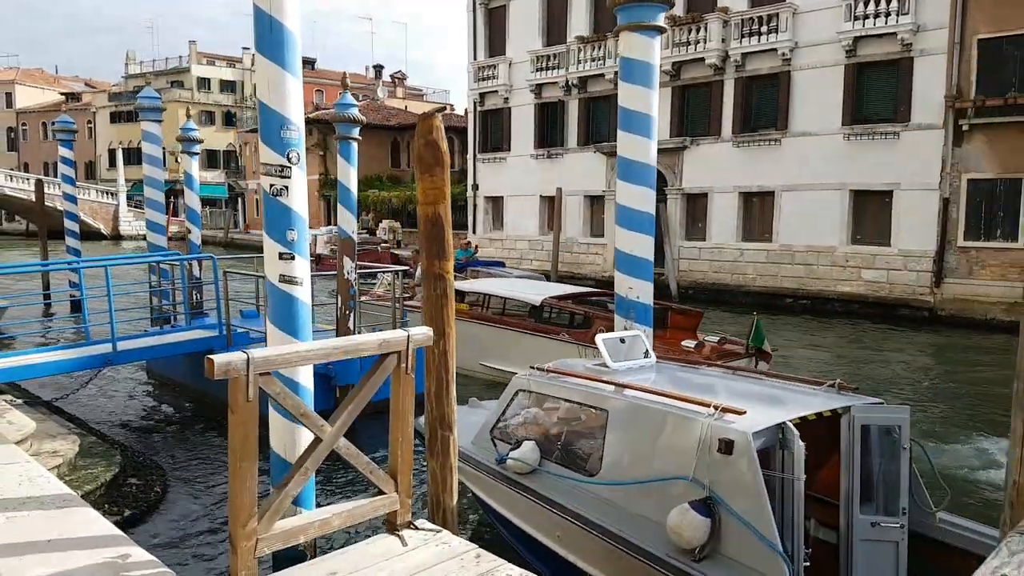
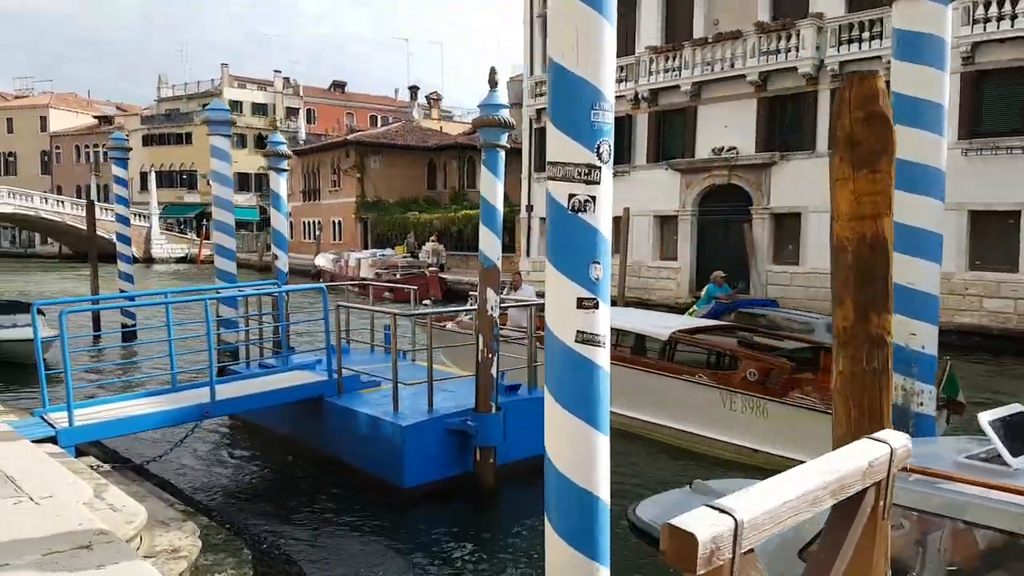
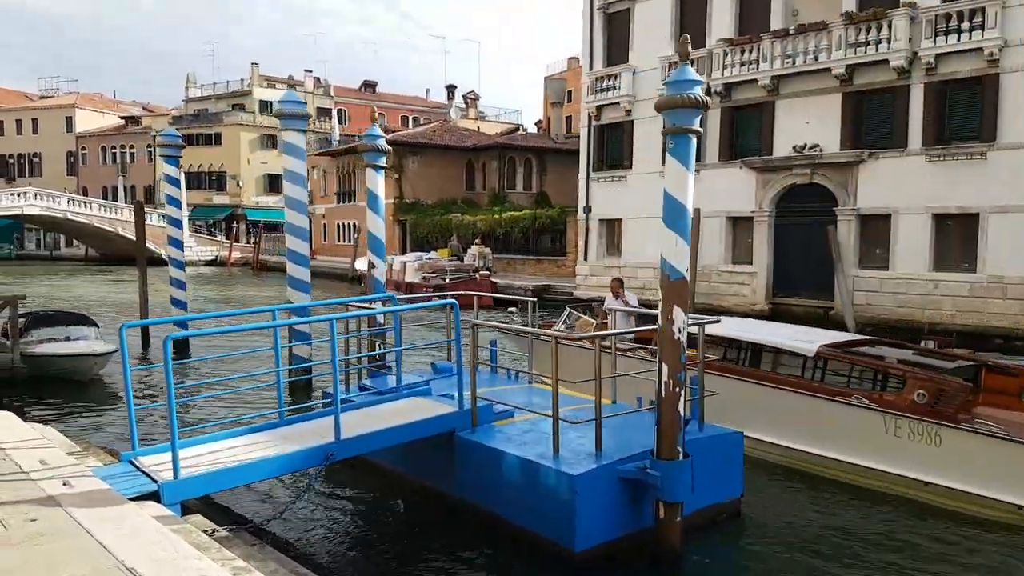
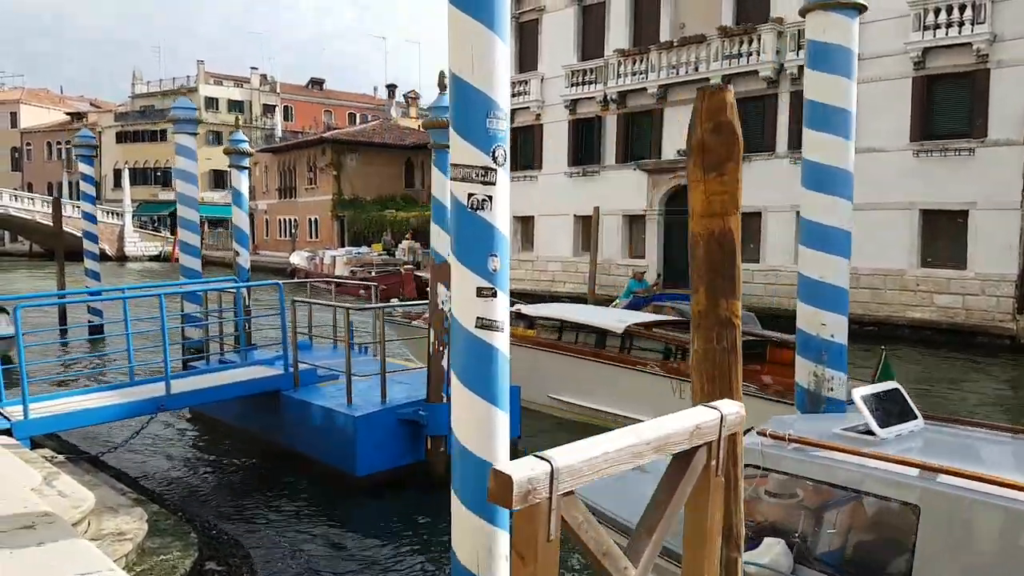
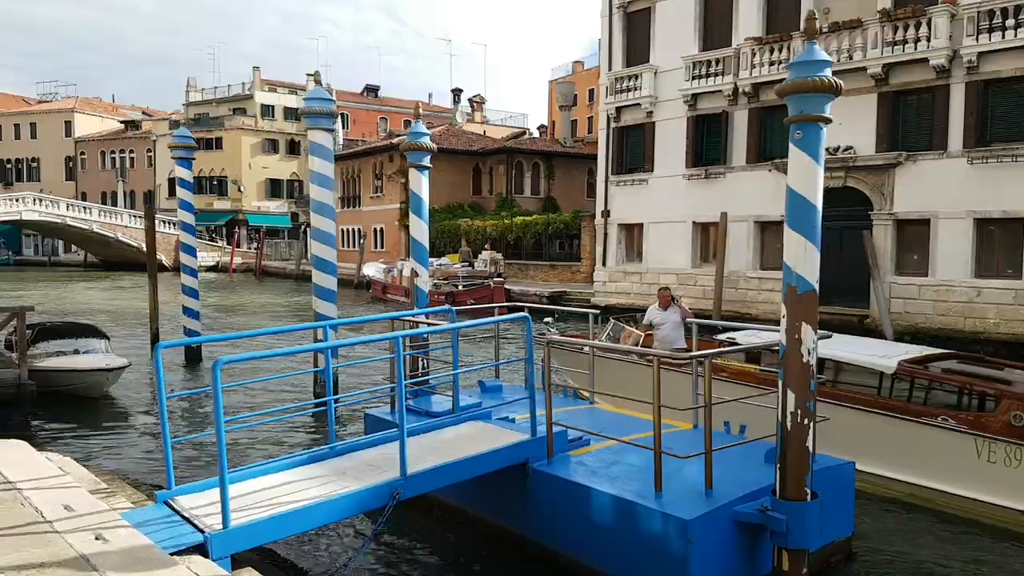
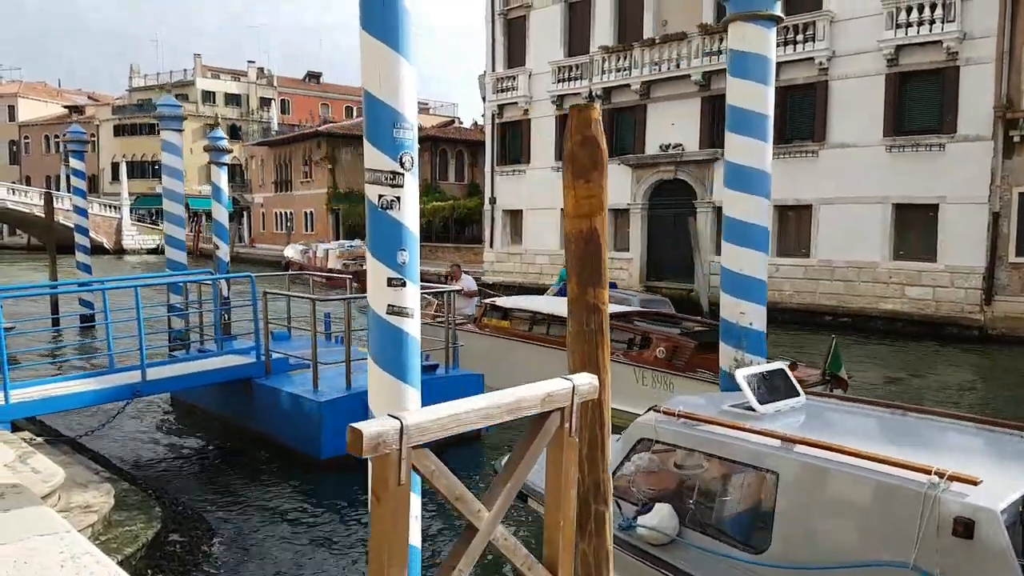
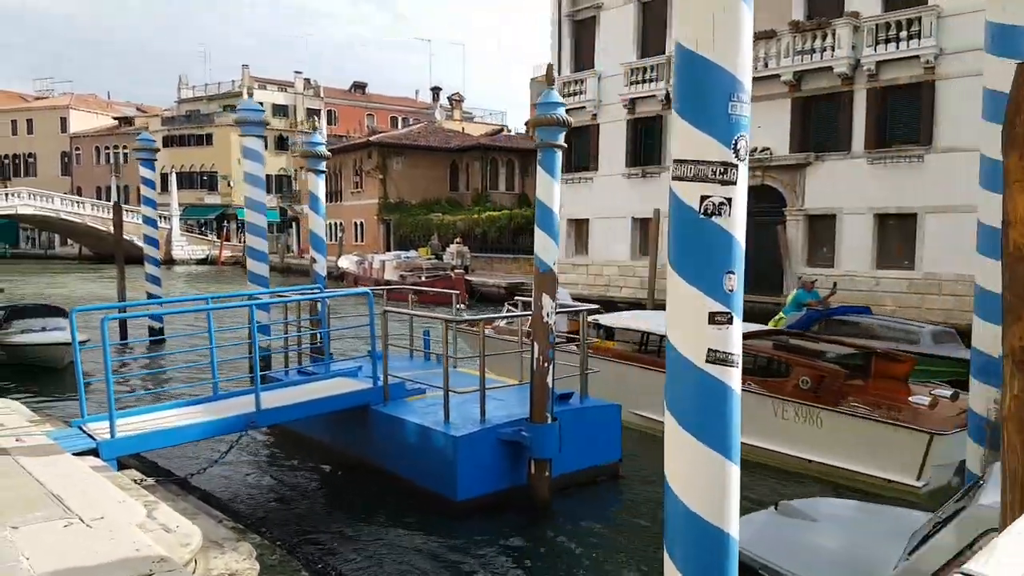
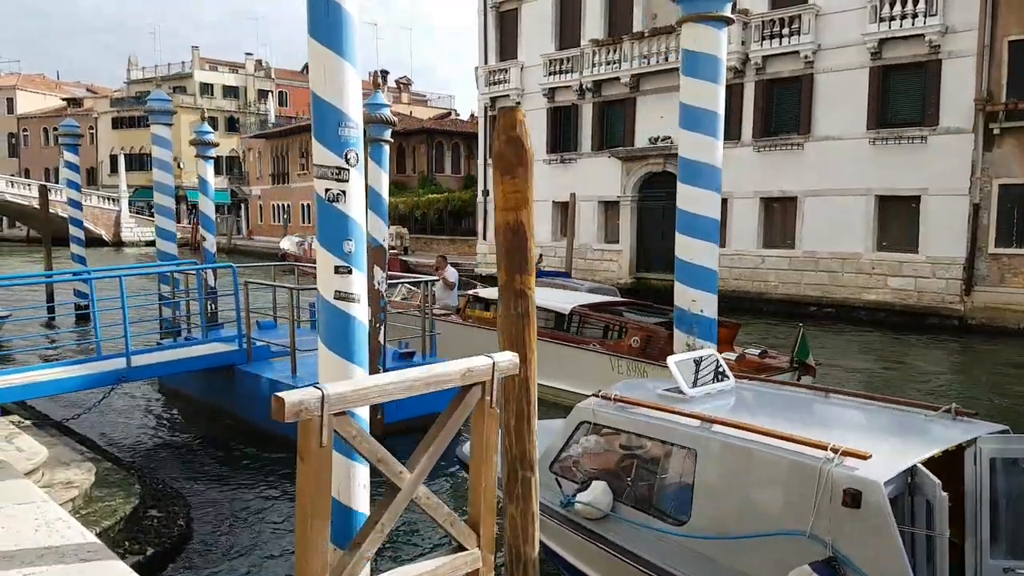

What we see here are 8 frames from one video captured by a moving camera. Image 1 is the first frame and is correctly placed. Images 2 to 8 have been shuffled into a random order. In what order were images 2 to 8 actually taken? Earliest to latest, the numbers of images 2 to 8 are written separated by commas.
8, 6, 4, 2, 7, 3, 5
